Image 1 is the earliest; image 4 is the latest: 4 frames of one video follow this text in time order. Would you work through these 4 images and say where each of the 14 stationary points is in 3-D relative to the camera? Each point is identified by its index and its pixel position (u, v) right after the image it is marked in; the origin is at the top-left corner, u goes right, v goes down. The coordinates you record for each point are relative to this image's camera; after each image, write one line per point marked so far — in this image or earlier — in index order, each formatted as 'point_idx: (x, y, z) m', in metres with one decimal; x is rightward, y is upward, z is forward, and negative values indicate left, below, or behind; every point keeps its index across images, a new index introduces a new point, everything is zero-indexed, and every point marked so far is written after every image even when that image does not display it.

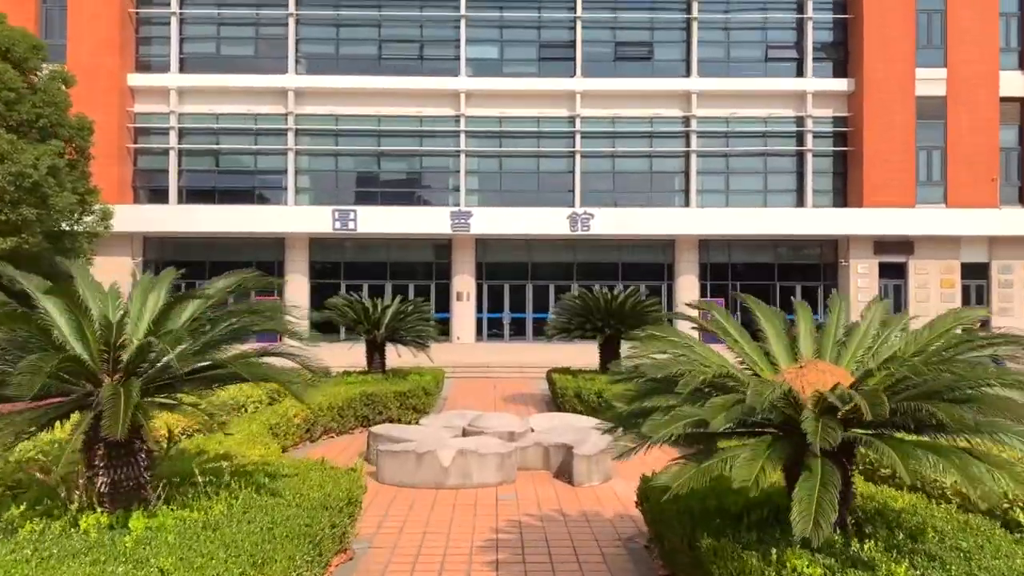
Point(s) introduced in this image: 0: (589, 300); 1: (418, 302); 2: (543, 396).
0: (+1.0, -0.2, +10.9) m
1: (-1.3, -0.2, +11.5) m
2: (+0.5, -1.7, +13.2) m
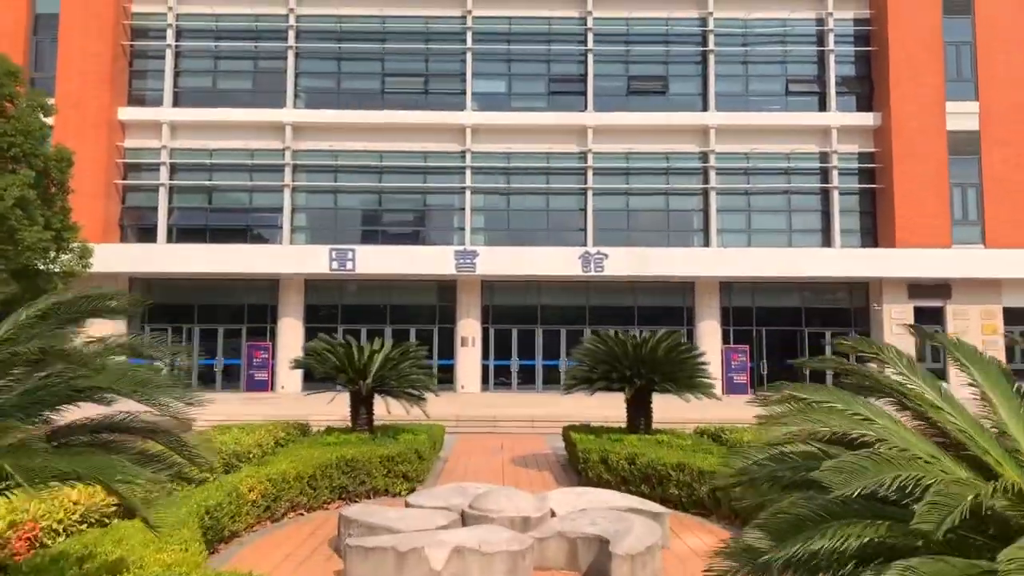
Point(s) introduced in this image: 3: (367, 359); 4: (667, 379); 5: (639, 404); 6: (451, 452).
0: (+1.2, -0.6, +9.2) m
1: (-1.2, -0.7, +9.8) m
2: (+0.6, -2.3, +11.4) m
3: (-1.6, -0.8, +9.3) m
4: (+1.7, -1.0, +9.1) m
5: (+1.4, -1.3, +9.4) m
6: (-0.9, -2.4, +12.2) m
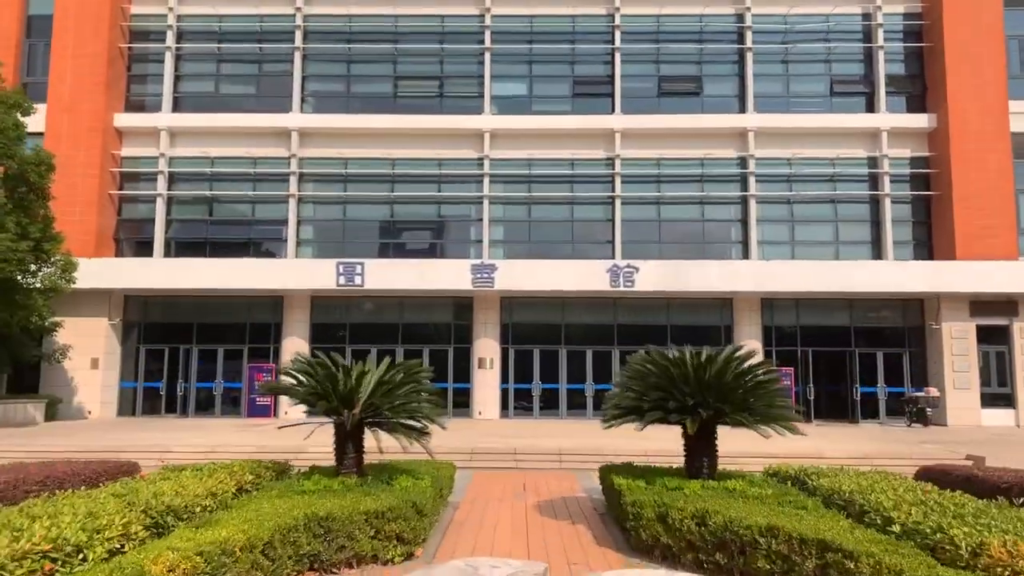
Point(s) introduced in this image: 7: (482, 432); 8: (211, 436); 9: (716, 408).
0: (+1.4, -0.7, +7.2) m
1: (-0.9, -0.8, +7.8) m
2: (+0.9, -2.4, +9.3) m
3: (-1.4, -0.8, +7.3) m
4: (+1.9, -1.0, +7.1) m
5: (+1.7, -1.4, +7.4) m
6: (-0.6, -2.5, +10.2) m
7: (-0.6, -3.1, +18.0) m
8: (-6.4, -3.1, +17.7) m
9: (+1.7, -1.0, +7.1) m
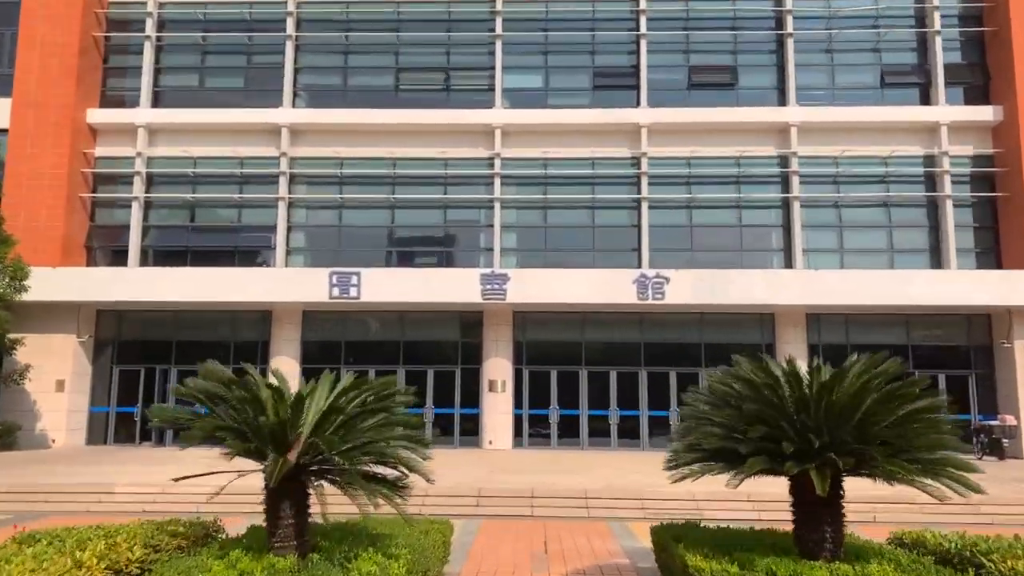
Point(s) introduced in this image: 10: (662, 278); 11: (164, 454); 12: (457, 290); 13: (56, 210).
0: (+1.5, -0.6, +4.7) m
1: (-0.8, -0.7, +5.3) m
2: (+1.1, -2.3, +6.7) m
3: (-1.3, -0.7, +4.8) m
4: (+2.0, -0.9, +4.5) m
5: (+1.8, -1.2, +4.8) m
6: (-0.4, -2.5, +7.6) m
7: (-0.4, -3.3, +15.4) m
8: (-6.1, -3.3, +15.1) m
9: (+1.8, -0.9, +4.5) m
10: (+3.4, +0.3, +18.7) m
11: (-8.1, -3.9, +19.3) m
12: (-1.3, 0.0, +19.2) m
13: (-11.1, +1.9, +20.1) m
